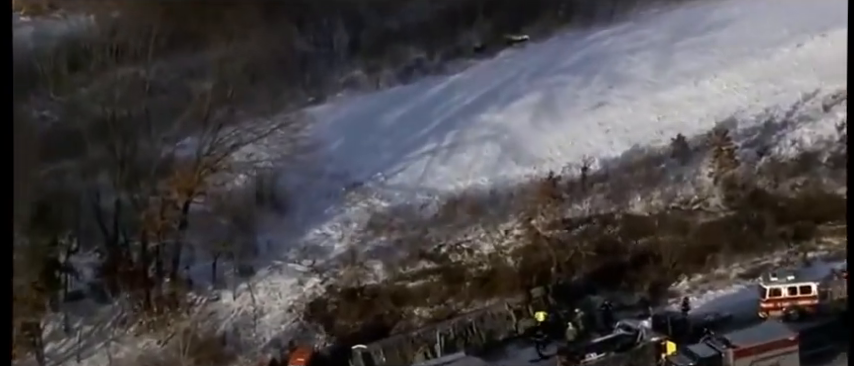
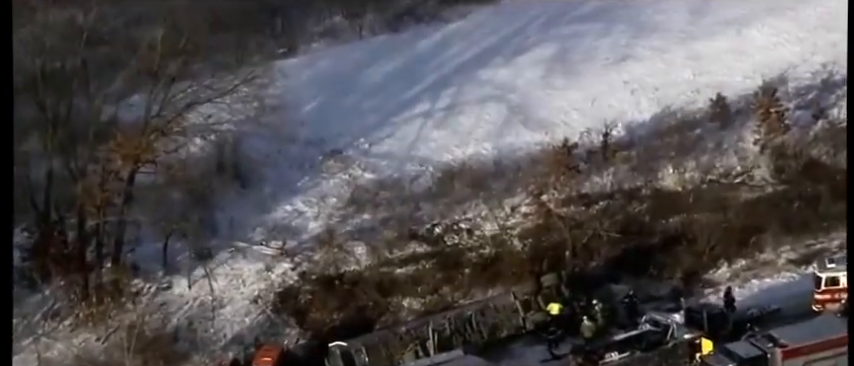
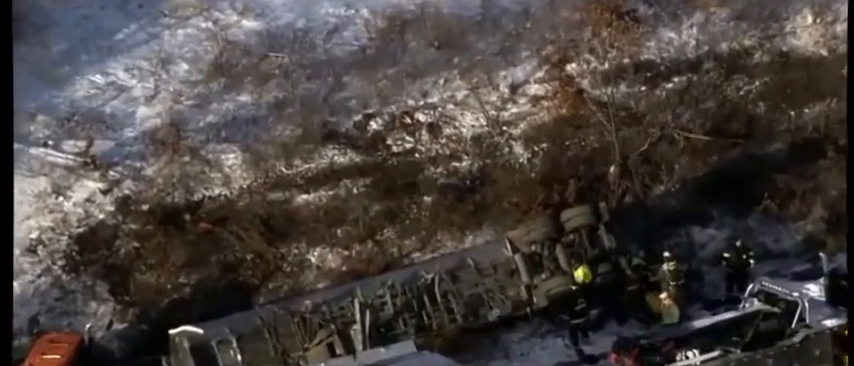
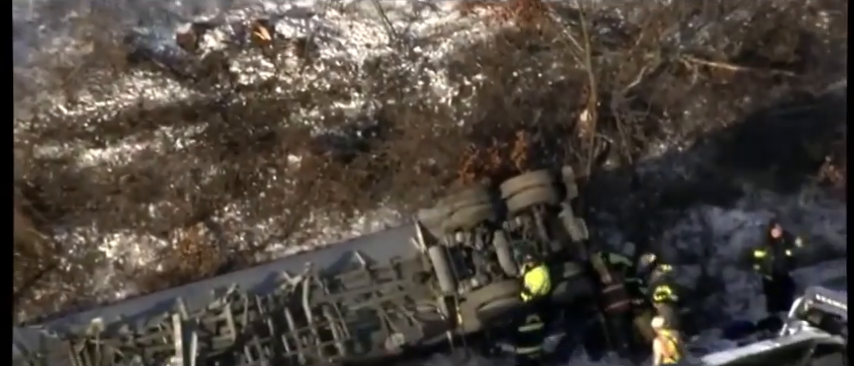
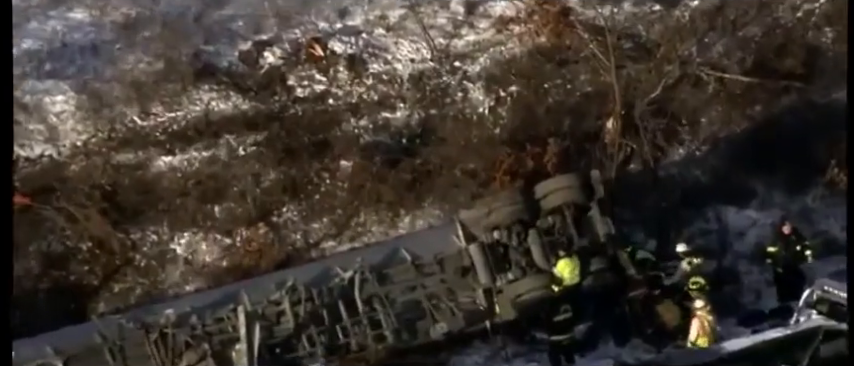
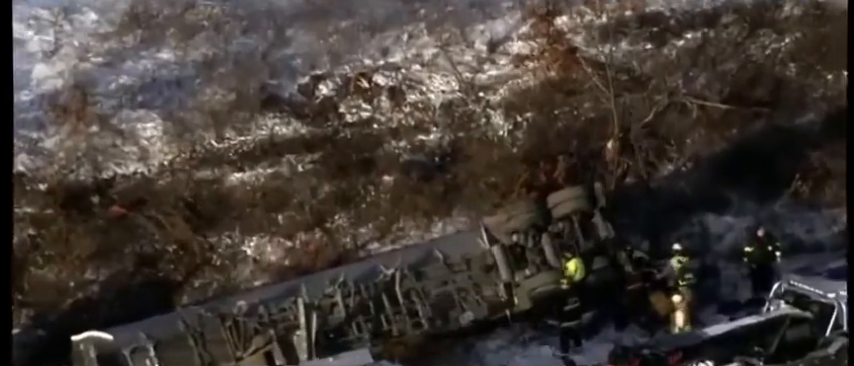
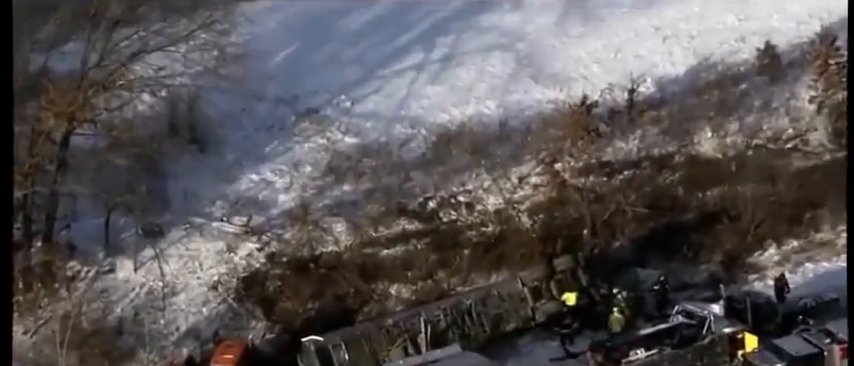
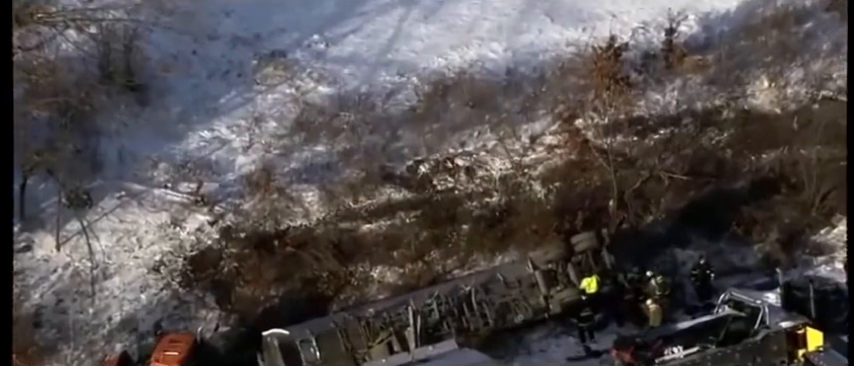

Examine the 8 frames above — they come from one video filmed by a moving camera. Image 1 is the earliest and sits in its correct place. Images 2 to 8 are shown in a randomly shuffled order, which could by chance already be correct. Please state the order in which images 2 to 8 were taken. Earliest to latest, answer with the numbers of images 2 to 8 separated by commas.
2, 7, 8, 3, 6, 5, 4
